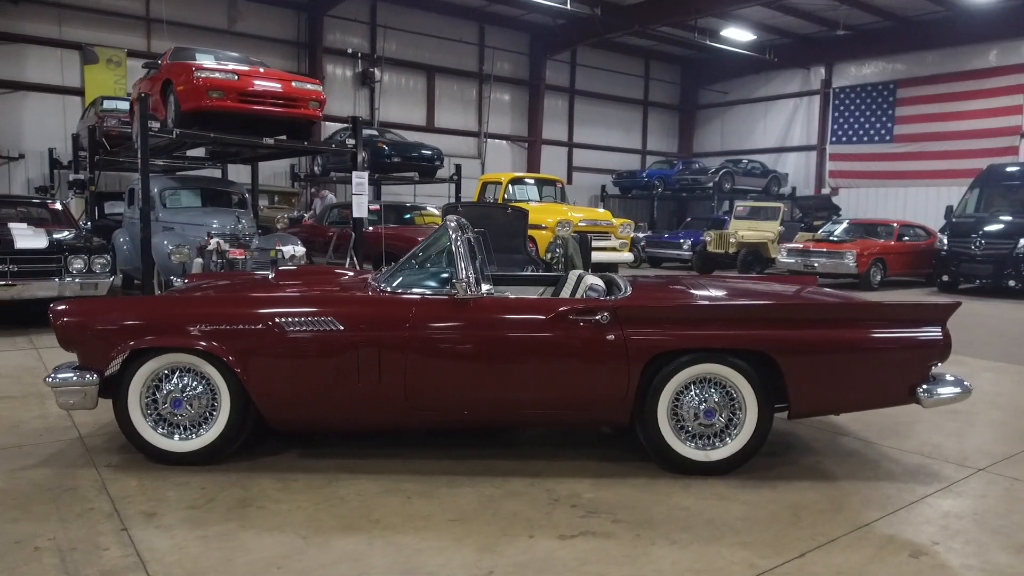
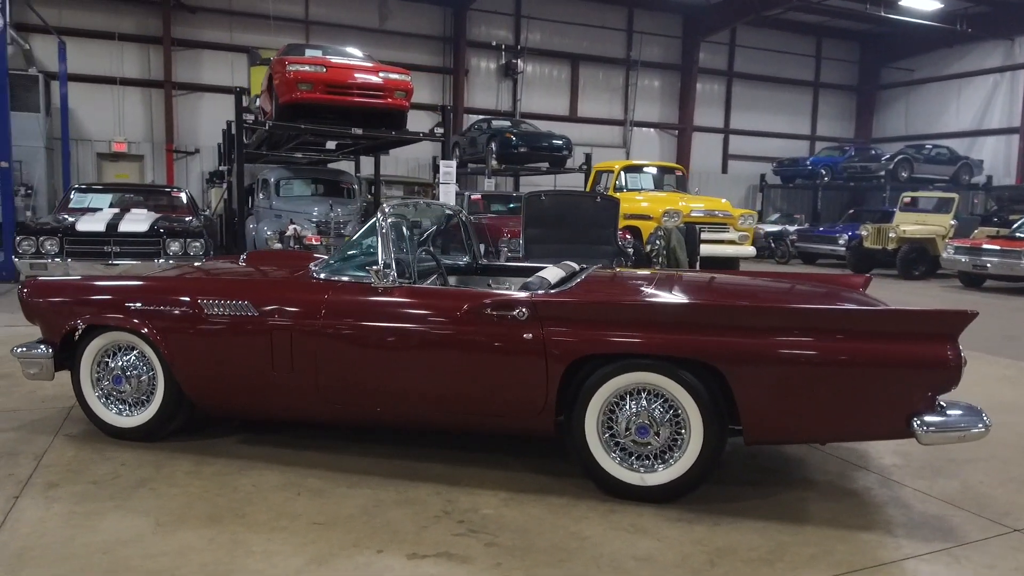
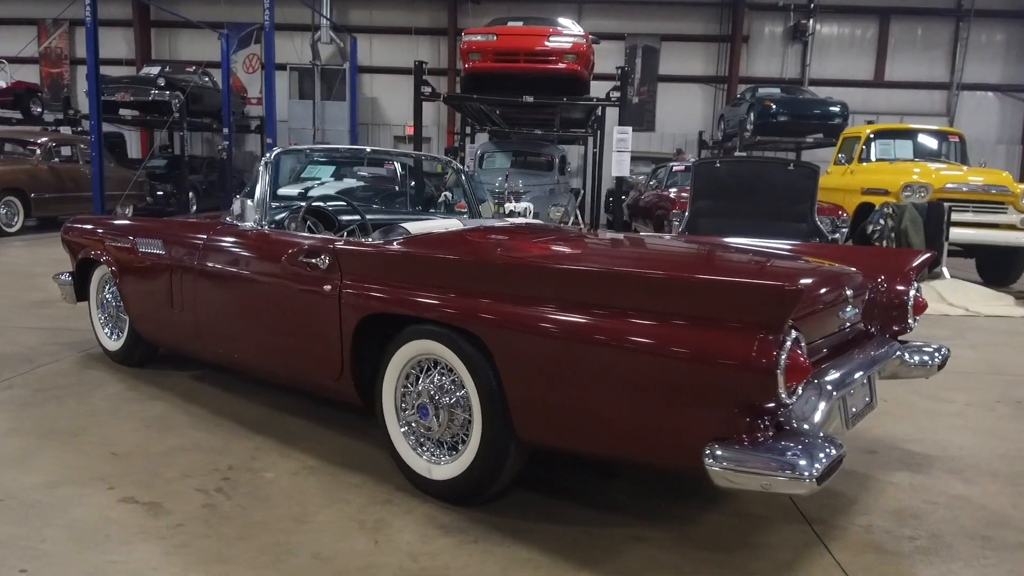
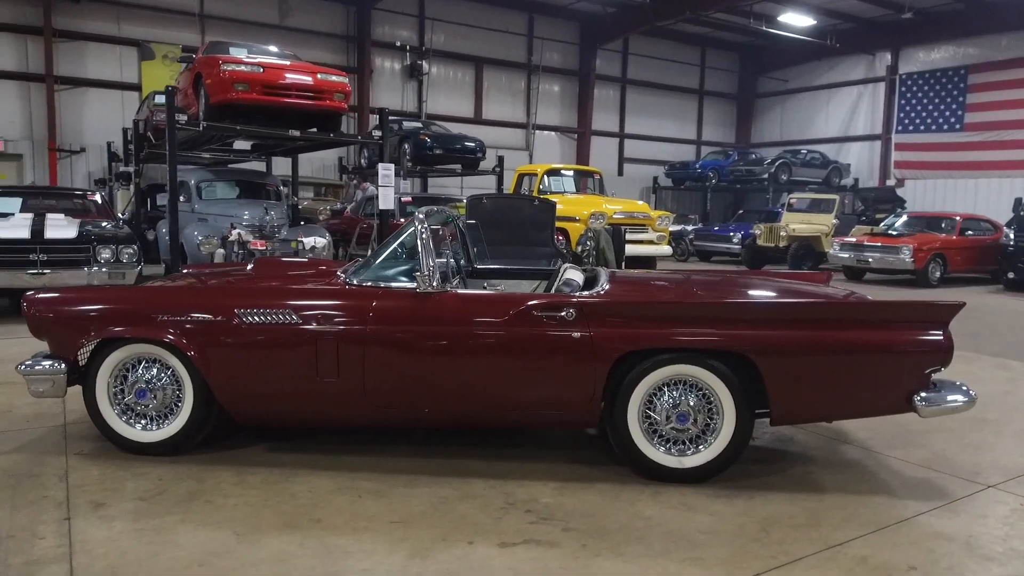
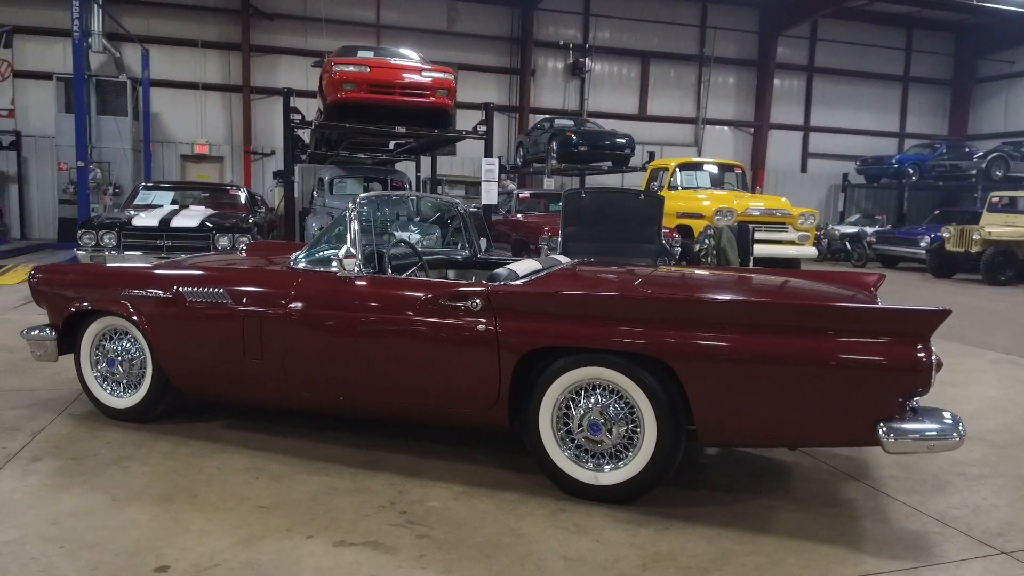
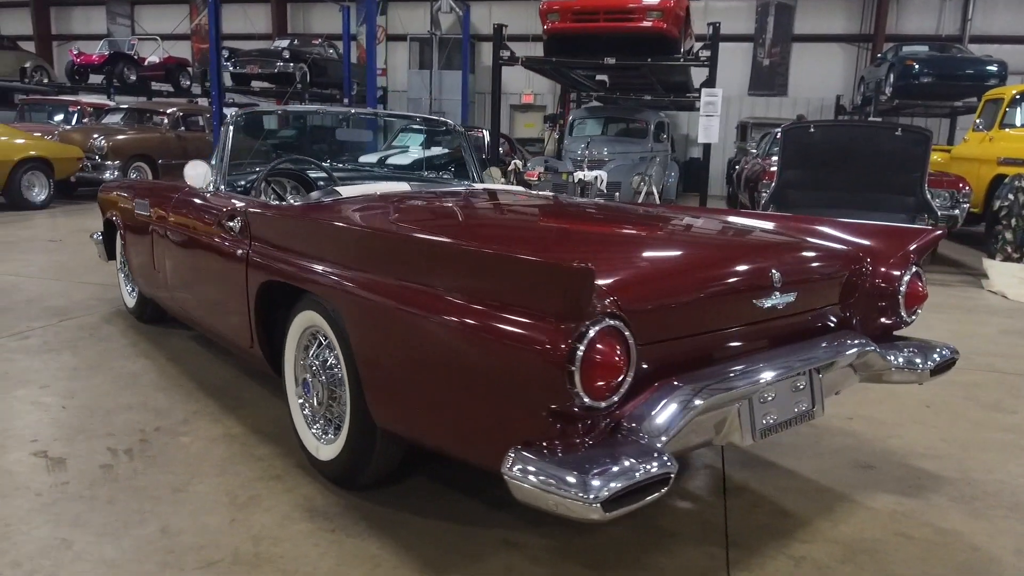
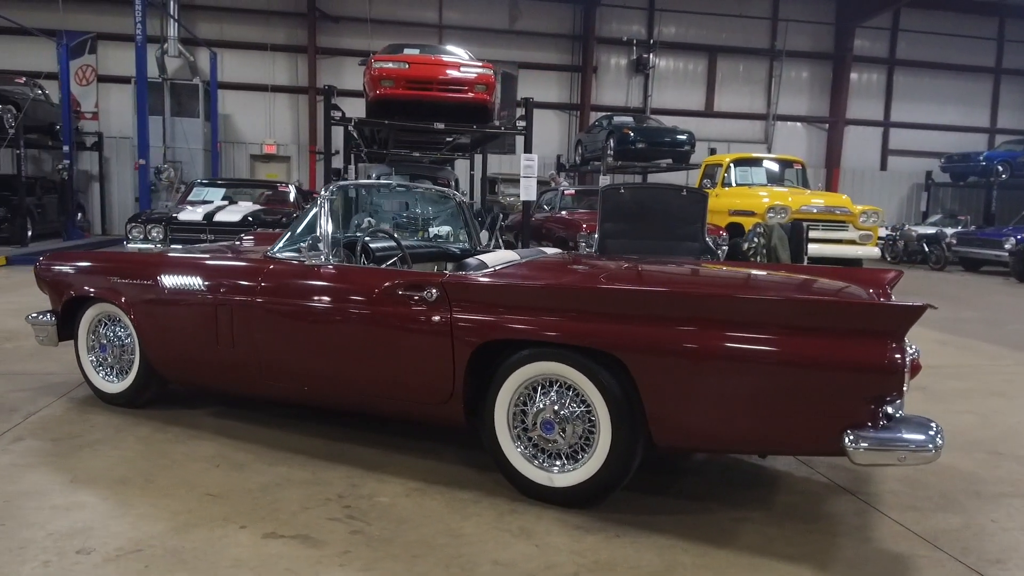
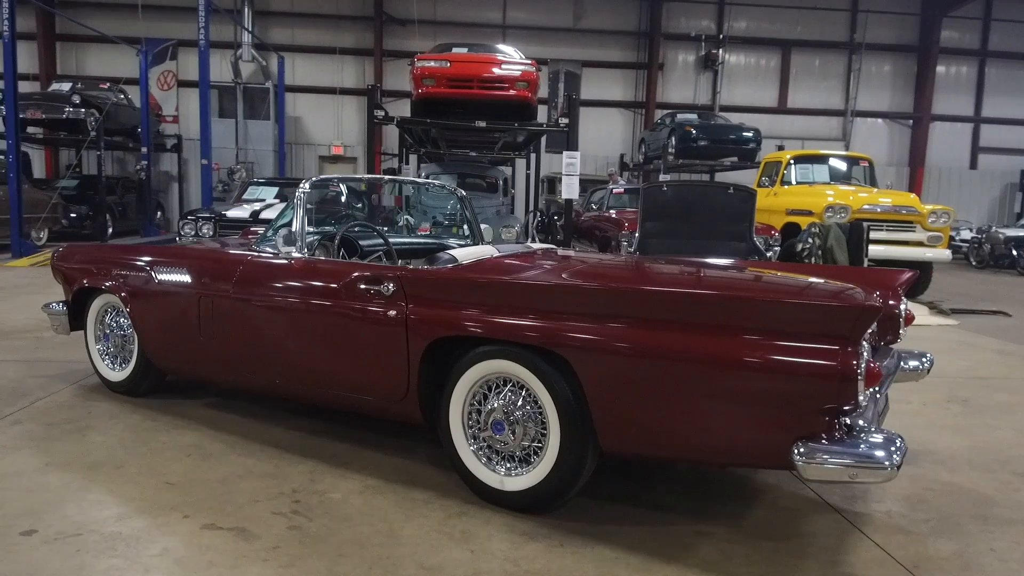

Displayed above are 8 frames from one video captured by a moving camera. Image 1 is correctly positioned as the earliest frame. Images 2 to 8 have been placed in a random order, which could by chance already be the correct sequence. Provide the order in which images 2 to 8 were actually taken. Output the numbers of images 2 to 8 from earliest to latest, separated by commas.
4, 2, 5, 7, 8, 3, 6
